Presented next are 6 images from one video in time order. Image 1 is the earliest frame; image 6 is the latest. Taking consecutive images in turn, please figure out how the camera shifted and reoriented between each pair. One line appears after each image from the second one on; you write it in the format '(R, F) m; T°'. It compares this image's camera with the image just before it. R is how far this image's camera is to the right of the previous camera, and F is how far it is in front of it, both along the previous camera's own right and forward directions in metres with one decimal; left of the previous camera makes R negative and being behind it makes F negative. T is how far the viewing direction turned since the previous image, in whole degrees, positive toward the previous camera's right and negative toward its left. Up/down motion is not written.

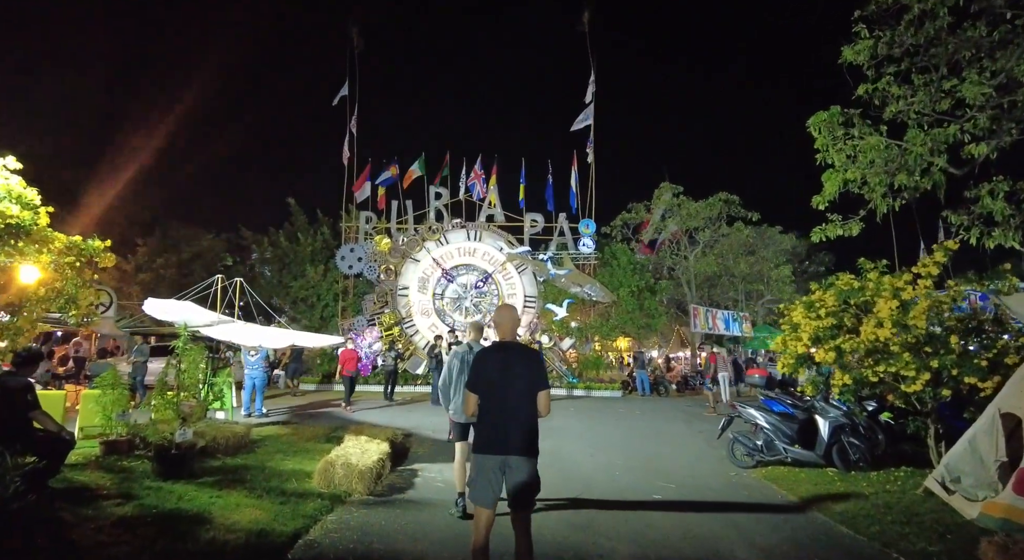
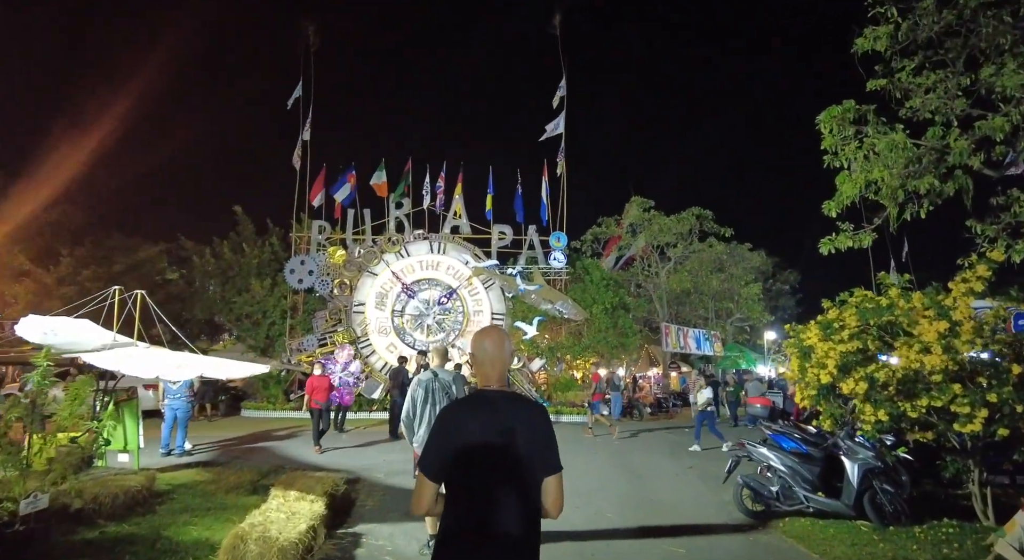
(-0.1, +1.5) m; +4°
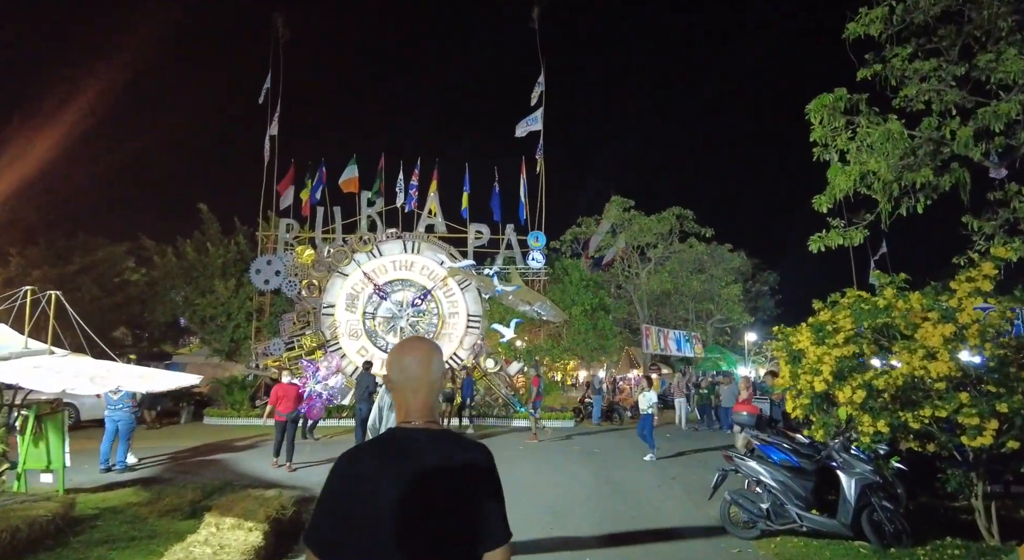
(+0.2, +0.7) m; +2°
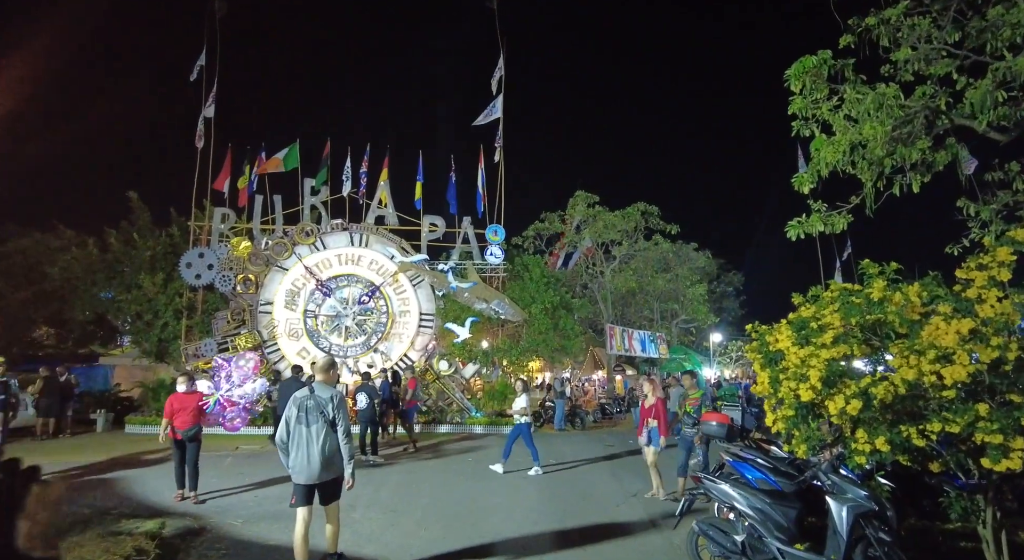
(+0.4, +1.2) m; +3°
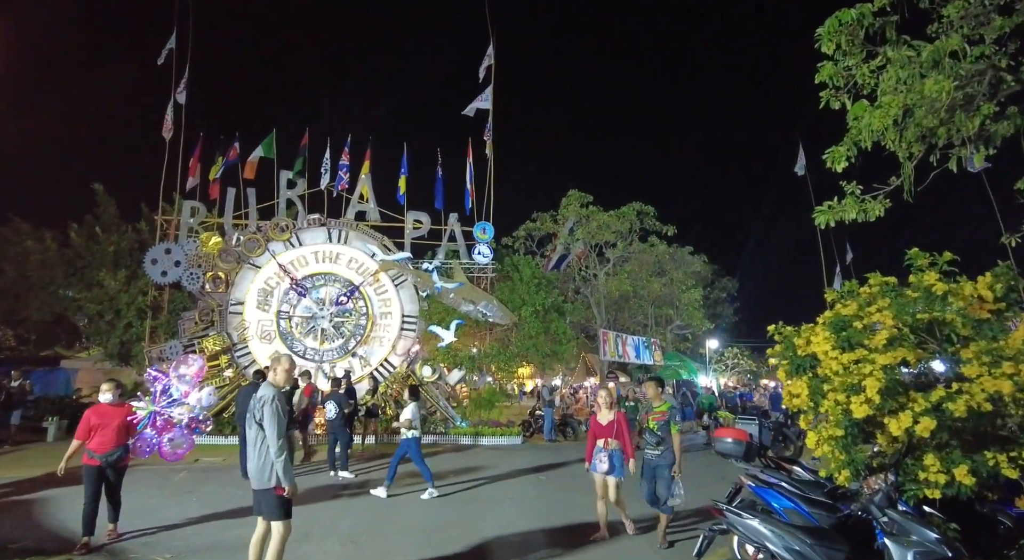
(+0.1, +1.1) m; +1°
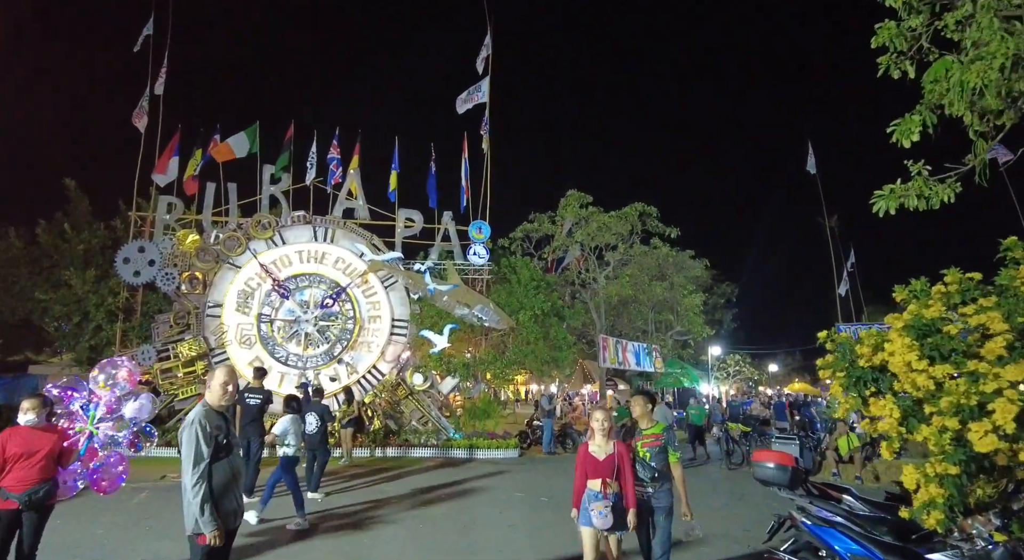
(-0.1, +1.0) m; +1°
